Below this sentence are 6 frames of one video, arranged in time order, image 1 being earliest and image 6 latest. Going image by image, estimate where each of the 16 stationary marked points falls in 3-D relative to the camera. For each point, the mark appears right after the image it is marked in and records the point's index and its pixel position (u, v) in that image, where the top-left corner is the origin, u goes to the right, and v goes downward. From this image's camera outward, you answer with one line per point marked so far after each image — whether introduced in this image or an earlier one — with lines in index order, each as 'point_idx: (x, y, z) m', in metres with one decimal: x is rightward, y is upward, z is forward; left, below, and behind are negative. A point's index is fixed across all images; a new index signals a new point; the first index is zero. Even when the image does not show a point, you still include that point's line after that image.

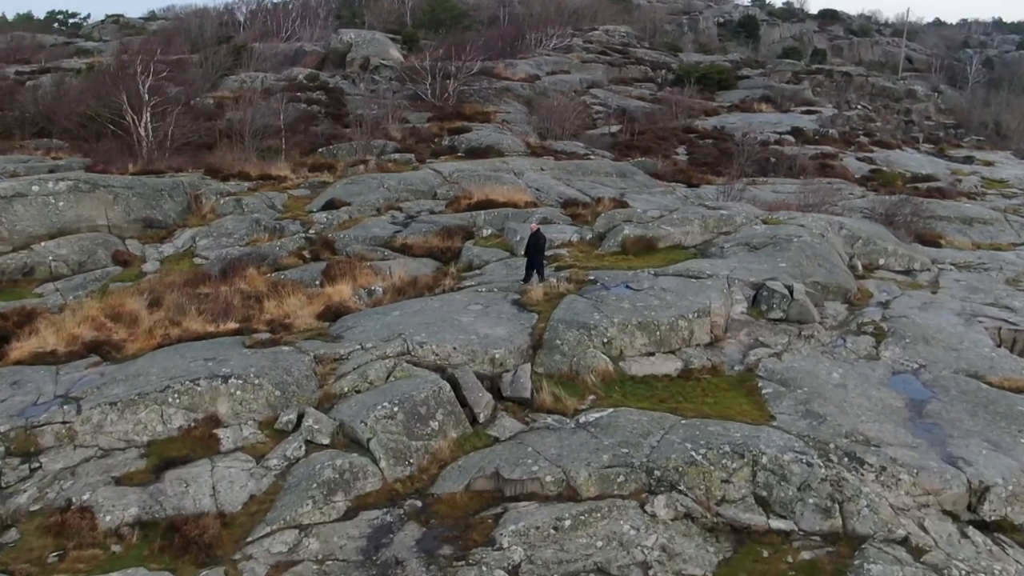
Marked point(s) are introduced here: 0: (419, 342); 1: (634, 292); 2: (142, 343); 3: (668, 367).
0: (-1.7, -1.0, +11.4) m
1: (+2.6, -0.1, +14.1) m
2: (-6.3, -0.9, +11.3) m
3: (+2.9, -1.5, +12.2) m
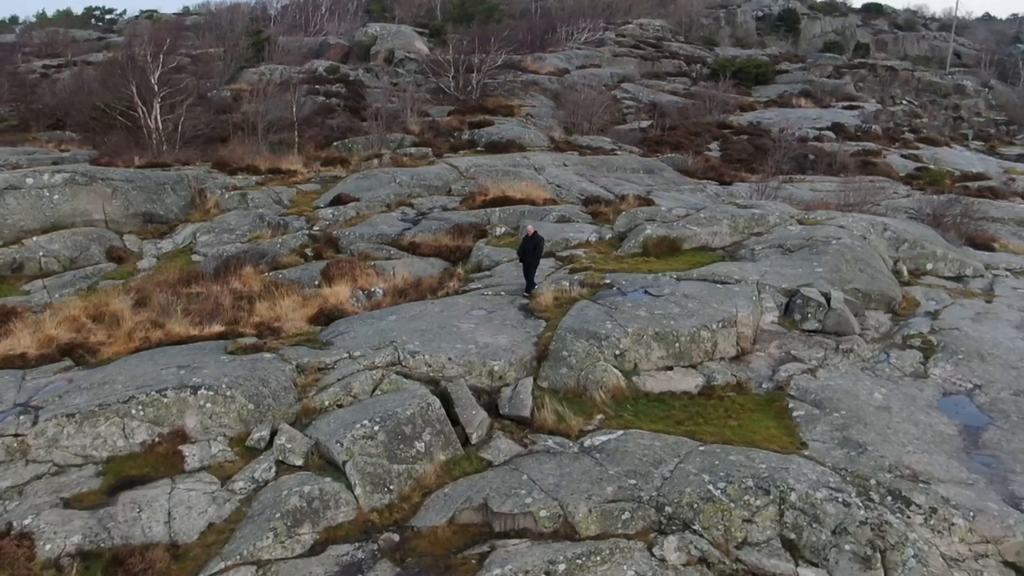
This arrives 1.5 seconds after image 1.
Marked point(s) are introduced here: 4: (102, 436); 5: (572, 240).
0: (-1.7, -1.0, +10.5) m
1: (+2.8, -0.2, +12.9) m
2: (-6.3, -0.9, +10.5) m
3: (+3.0, -1.6, +11.0) m
4: (-5.2, -1.9, +8.3) m
5: (+1.7, +1.3, +17.8) m
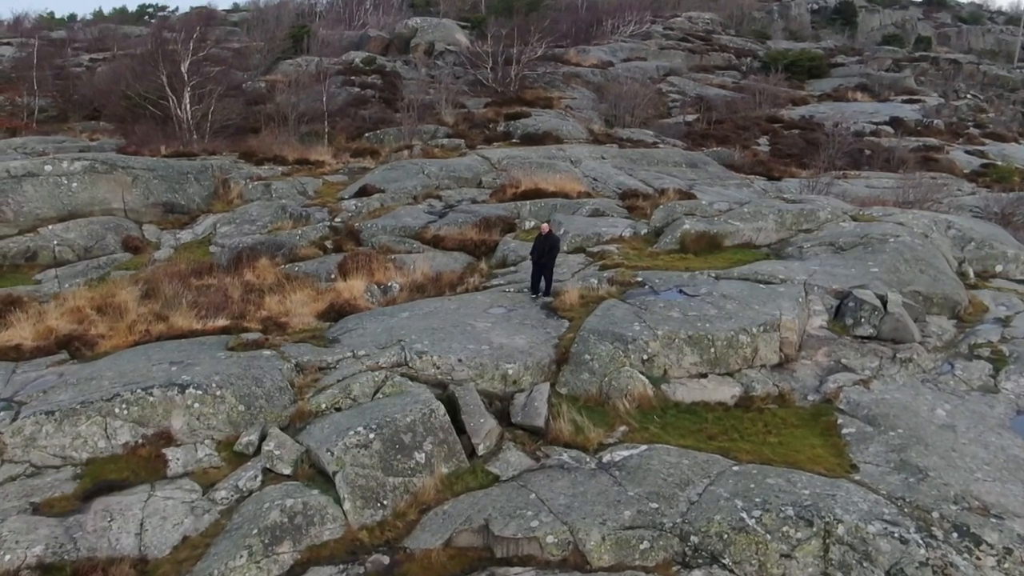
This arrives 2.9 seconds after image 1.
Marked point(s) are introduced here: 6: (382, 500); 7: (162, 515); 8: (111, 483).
0: (-1.4, -1.0, +9.7) m
1: (+3.2, -0.2, +11.9) m
2: (-6.0, -0.8, +10.1) m
3: (+3.2, -1.6, +10.0) m
4: (-5.1, -1.8, +7.8) m
5: (+2.4, +1.4, +16.8) m
6: (-1.5, -2.4, +7.4) m
7: (-3.7, -2.4, +7.0) m
8: (-4.6, -2.2, +7.4) m
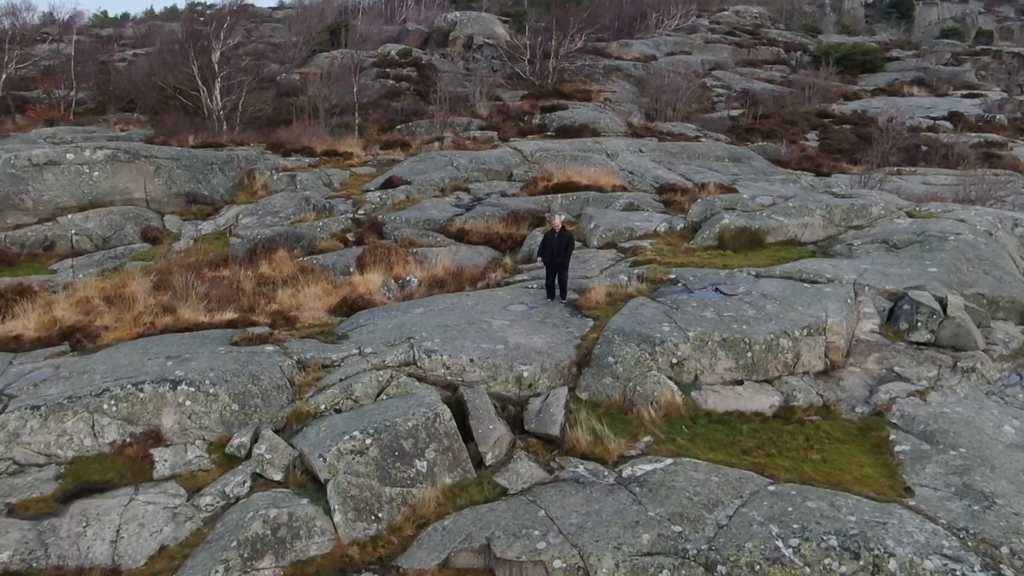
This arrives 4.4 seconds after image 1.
0: (-1.2, -0.9, +9.1) m
1: (+3.5, -0.2, +11.0) m
2: (-5.8, -0.6, +9.7) m
3: (+3.4, -1.6, +9.1) m
4: (-5.0, -1.6, +7.4) m
5: (+3.1, +1.5, +15.9) m
6: (-1.4, -2.3, +6.8) m
7: (-3.7, -2.3, +6.5) m
8: (-4.5, -2.1, +7.0) m
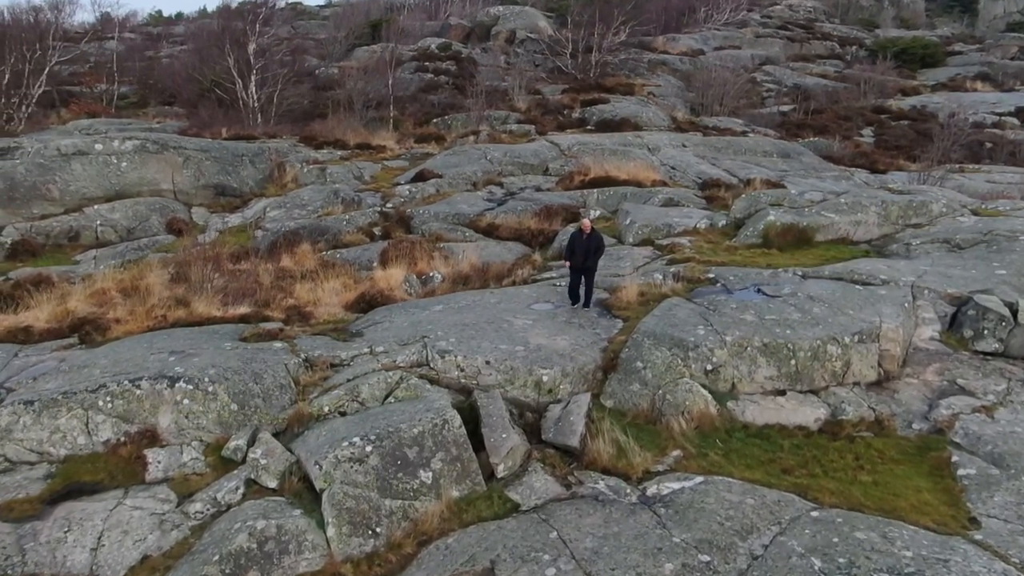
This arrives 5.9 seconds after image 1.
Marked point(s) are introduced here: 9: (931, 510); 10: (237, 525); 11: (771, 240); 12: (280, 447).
0: (-0.9, -0.8, +8.5) m
1: (+3.9, -0.2, +10.1) m
2: (-5.5, -0.5, +9.5) m
3: (+3.7, -1.6, +8.2) m
4: (-4.9, -1.5, +7.1) m
5: (+3.8, +1.5, +15.0) m
6: (-1.3, -2.3, +6.3) m
7: (-3.6, -2.2, +6.1) m
8: (-4.4, -2.0, +6.7) m
9: (+4.3, -2.3, +6.7) m
10: (-2.5, -2.2, +6.0) m
11: (+5.4, +1.0, +13.7) m
12: (-2.5, -1.7, +6.9) m
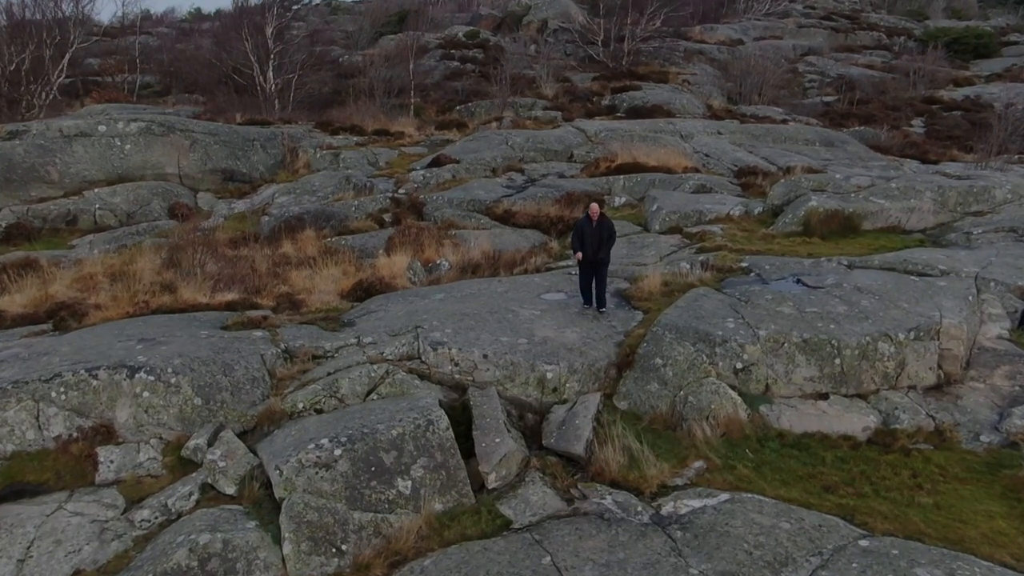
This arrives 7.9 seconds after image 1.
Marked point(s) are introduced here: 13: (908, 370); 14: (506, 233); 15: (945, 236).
0: (-0.9, -0.6, +7.7) m
1: (+4.0, 0.0, +8.9) m
2: (-5.4, -0.3, +8.8) m
3: (+3.7, -1.5, +7.1) m
4: (-4.9, -1.3, +6.4) m
5: (+4.2, +1.6, +13.9) m
6: (-1.4, -2.1, +5.4) m
7: (-3.7, -2.1, +5.4) m
8: (-4.5, -1.8, +6.0) m
9: (+4.2, -2.2, +5.6) m
10: (-2.6, -2.0, +5.2) m
11: (+5.7, +1.2, +12.5) m
12: (-2.5, -1.5, +6.1) m
13: (+4.6, -1.0, +7.7) m
14: (-0.1, +1.1, +13.1) m
15: (+7.8, +1.0, +11.7) m
